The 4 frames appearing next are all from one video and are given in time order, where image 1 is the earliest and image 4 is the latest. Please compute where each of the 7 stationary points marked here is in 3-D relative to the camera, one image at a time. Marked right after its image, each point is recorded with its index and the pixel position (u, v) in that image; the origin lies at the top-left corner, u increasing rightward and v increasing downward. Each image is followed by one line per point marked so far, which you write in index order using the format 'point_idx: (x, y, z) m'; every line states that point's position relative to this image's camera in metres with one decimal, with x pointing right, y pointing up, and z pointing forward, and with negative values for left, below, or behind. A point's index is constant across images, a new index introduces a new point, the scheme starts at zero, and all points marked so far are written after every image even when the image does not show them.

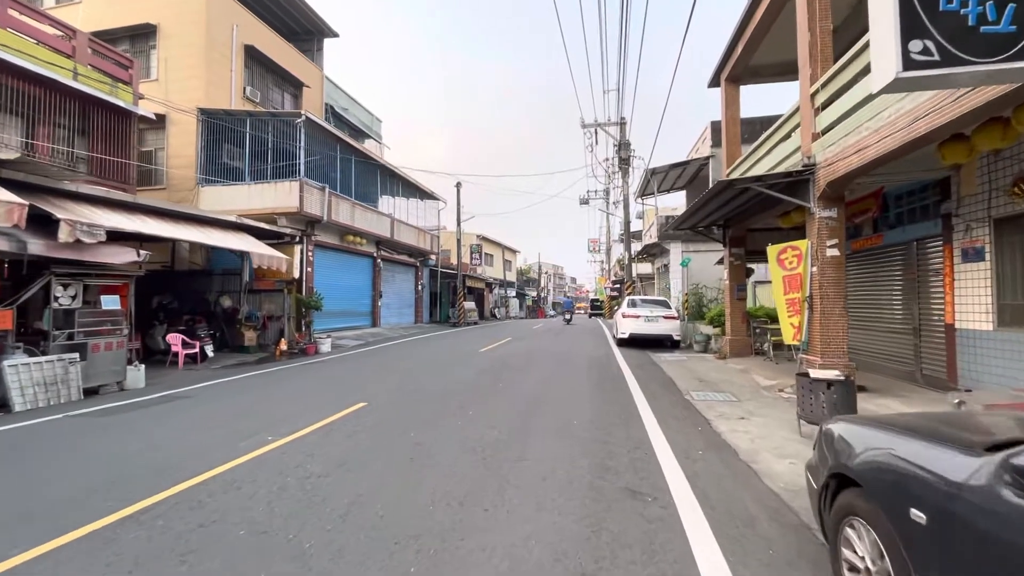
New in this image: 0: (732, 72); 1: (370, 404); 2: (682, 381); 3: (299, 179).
0: (+6.4, +6.2, +13.9) m
1: (-2.3, -1.9, +7.9) m
2: (+3.6, -2.0, +10.3) m
3: (-8.0, +4.1, +18.0) m
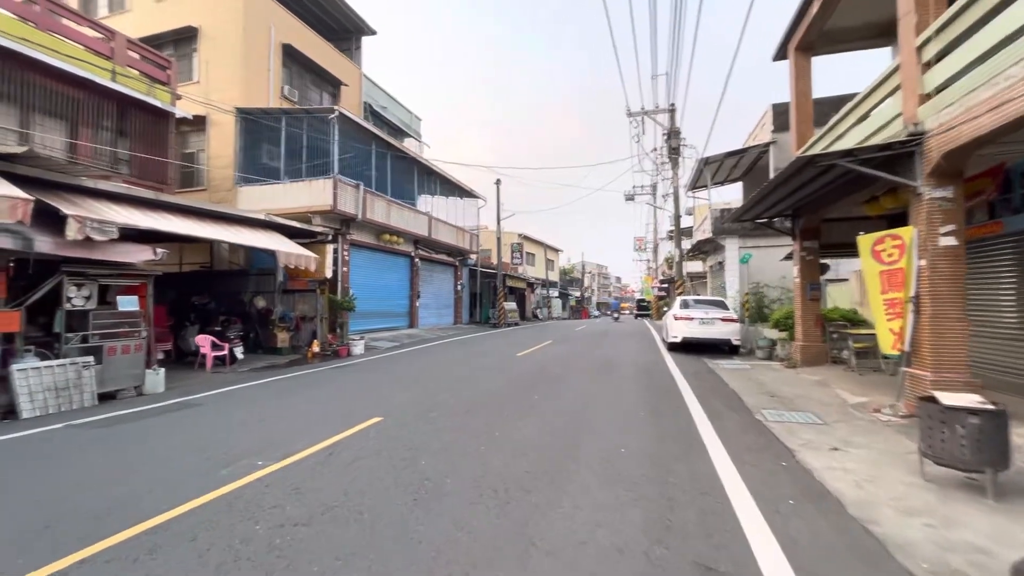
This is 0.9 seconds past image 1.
0: (+7.4, +6.3, +12.2) m
1: (-1.8, -1.9, +7.0) m
2: (+4.4, -2.0, +8.9) m
3: (-6.6, +4.1, +17.6) m
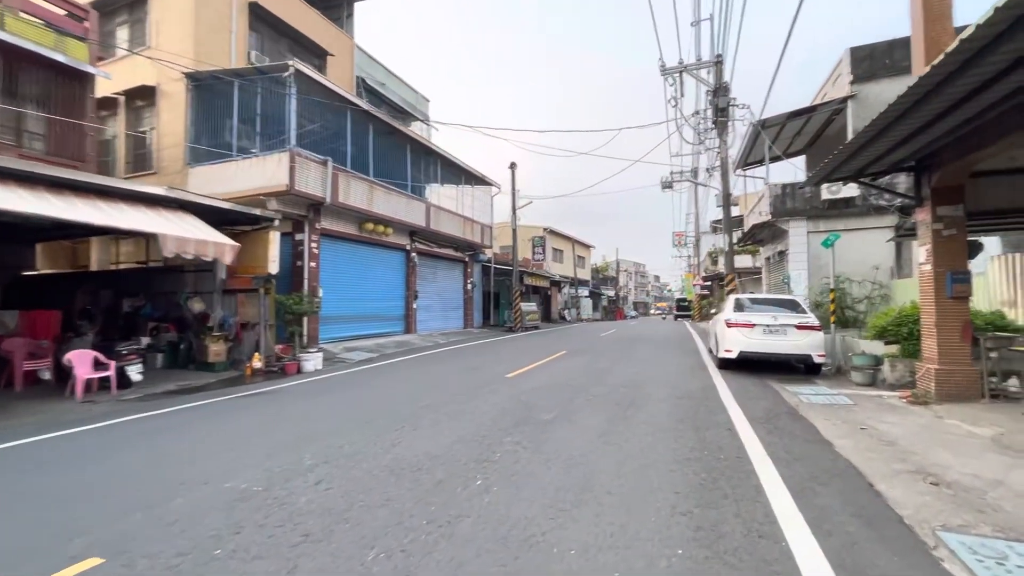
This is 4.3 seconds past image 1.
0: (+6.9, +6.4, +7.8) m
1: (-2.6, -1.8, +3.4) m
2: (+3.7, -1.8, +4.7) m
3: (-6.6, +4.1, +14.3) m
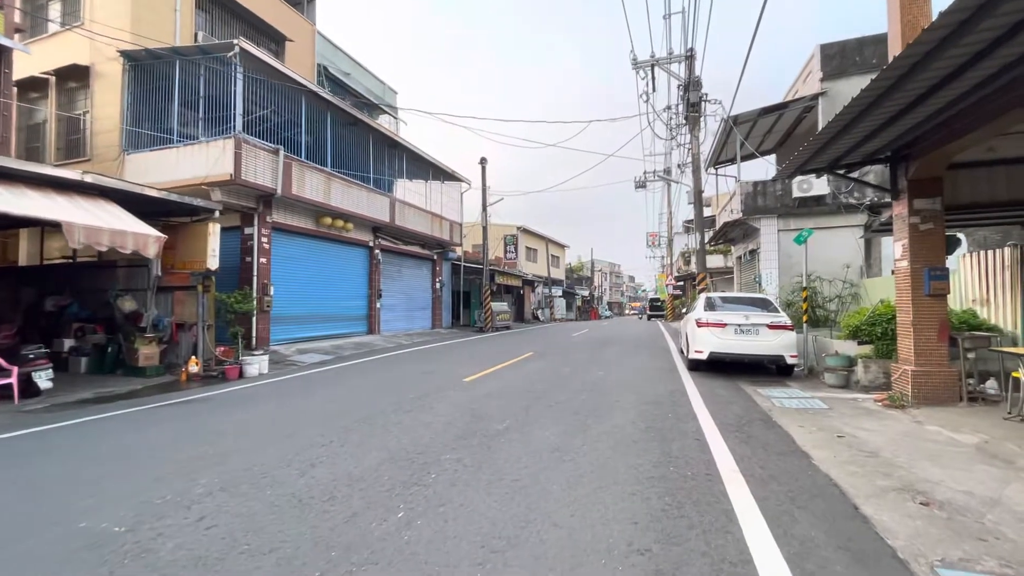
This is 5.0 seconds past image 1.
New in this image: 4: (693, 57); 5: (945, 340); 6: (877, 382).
0: (+6.2, +6.4, +7.4) m
1: (-3.1, -1.7, +2.5) m
2: (+3.1, -1.8, +4.2) m
3: (-7.6, +4.2, +13.2) m
4: (+6.6, +8.4, +17.5) m
5: (+6.6, -0.8, +7.3) m
6: (+6.5, -1.7, +8.6) m
